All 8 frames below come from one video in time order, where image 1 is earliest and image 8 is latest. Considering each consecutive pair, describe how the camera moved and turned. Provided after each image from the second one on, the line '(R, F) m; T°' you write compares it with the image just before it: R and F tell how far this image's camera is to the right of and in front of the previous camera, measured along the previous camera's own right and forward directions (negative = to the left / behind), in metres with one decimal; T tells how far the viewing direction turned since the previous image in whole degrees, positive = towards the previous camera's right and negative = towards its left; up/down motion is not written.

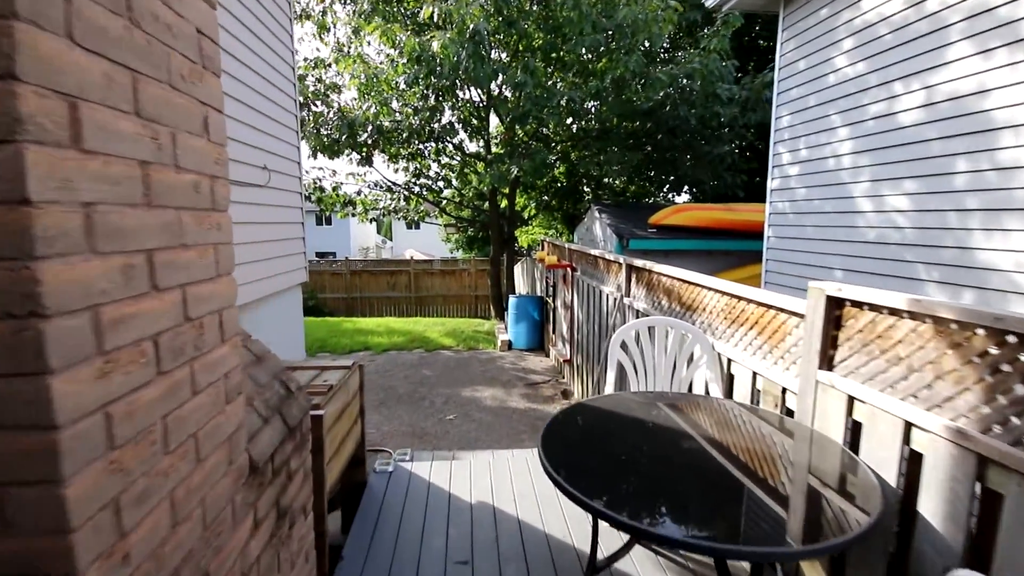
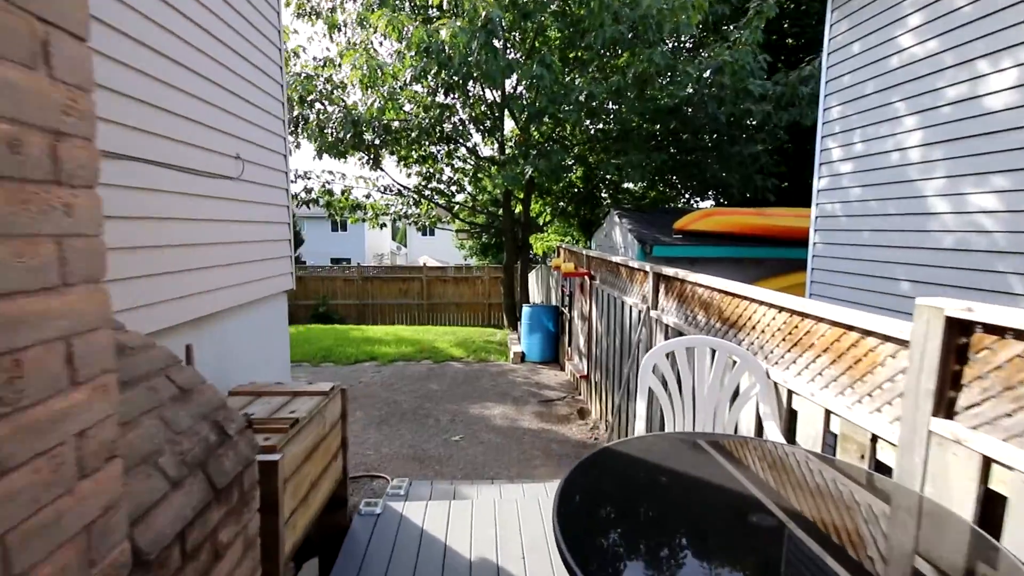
(0.0, +0.5) m; -2°
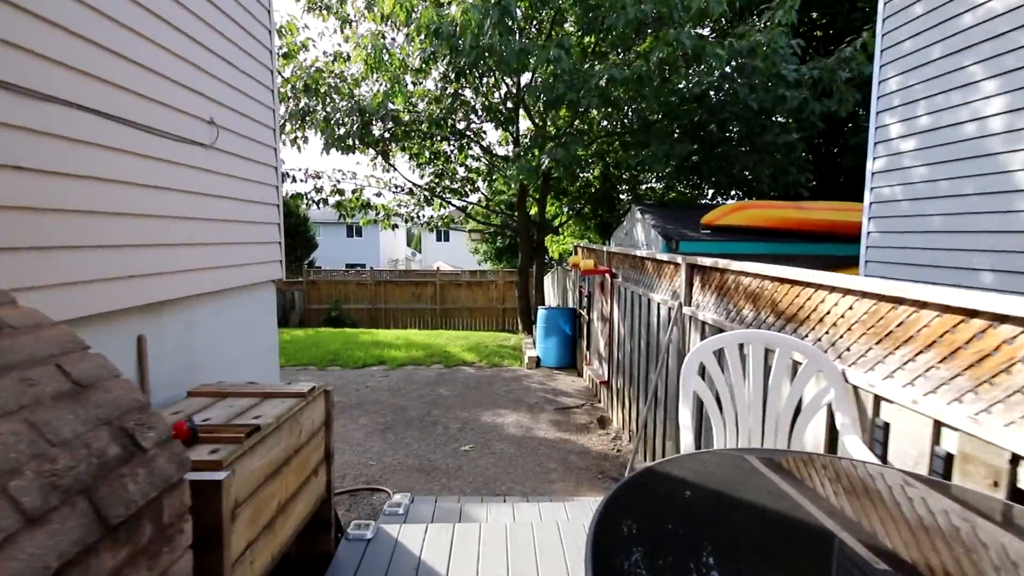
(0.0, +0.4) m; -2°
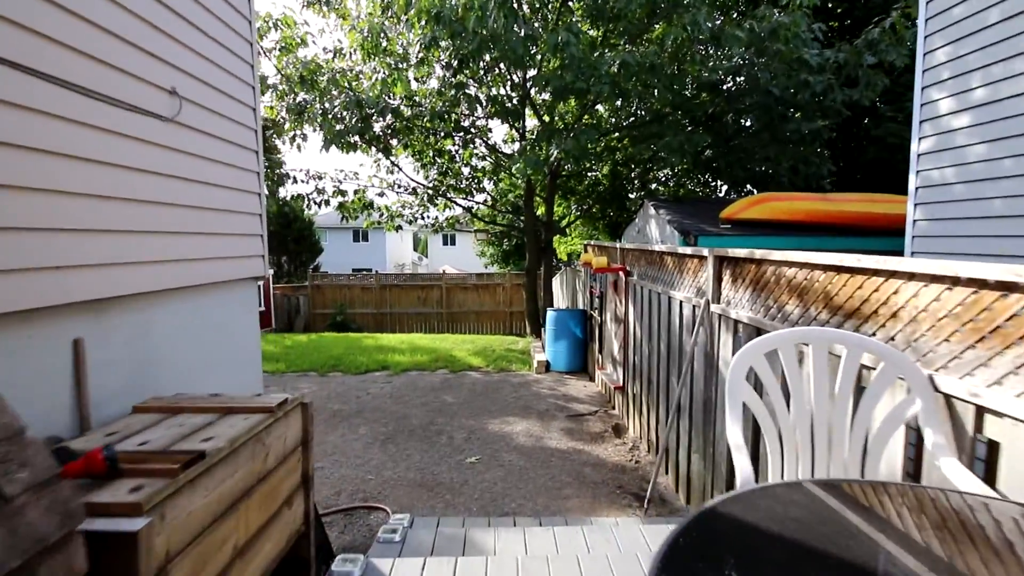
(0.0, +0.3) m; -1°
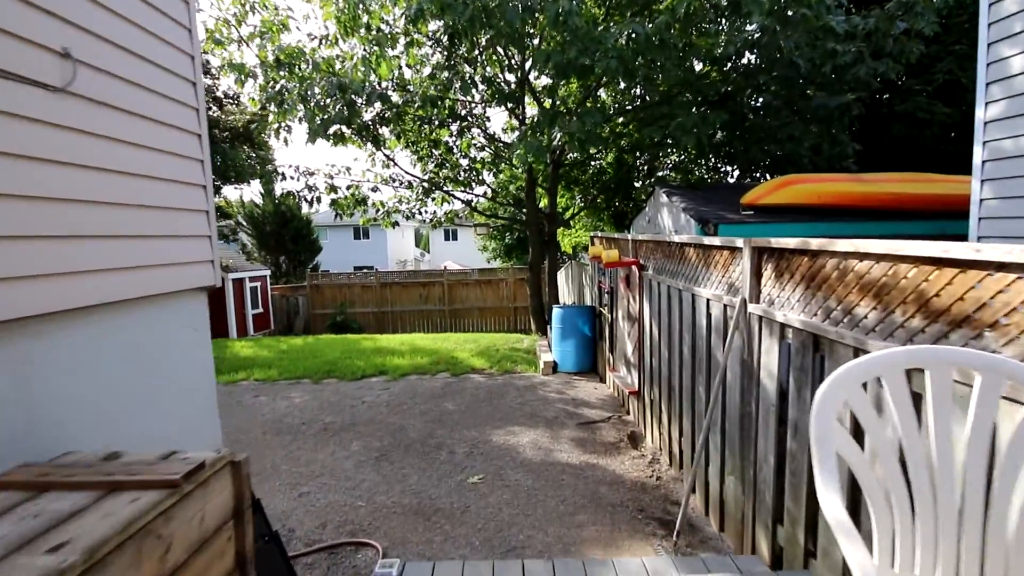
(0.0, +0.5) m; -1°
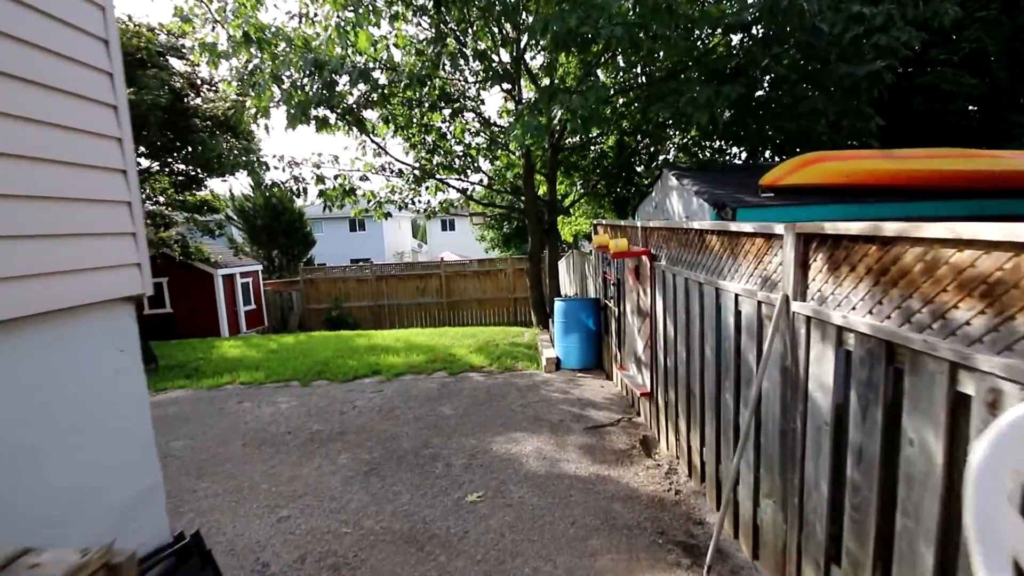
(0.0, +0.4) m; 0°
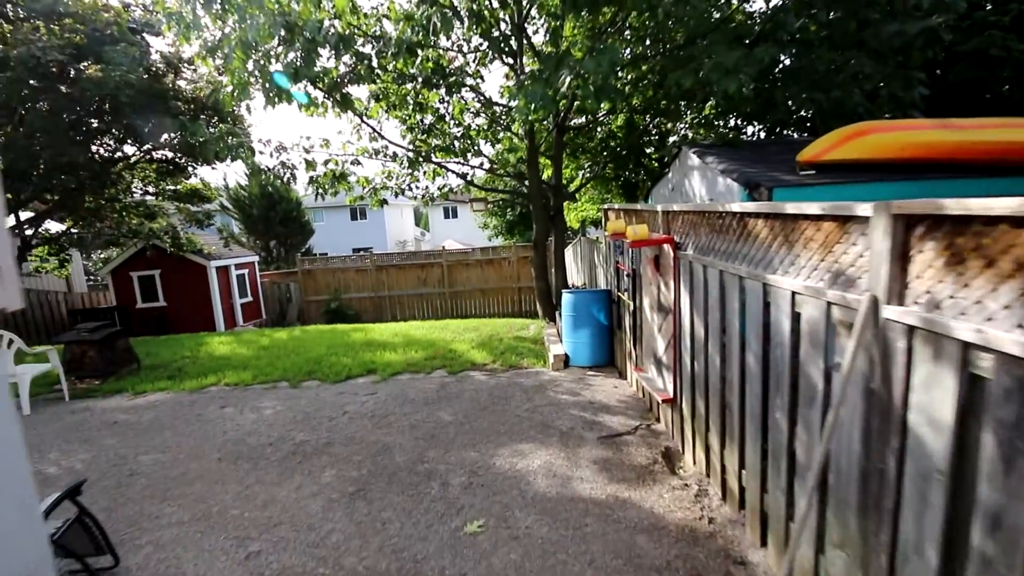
(0.0, +0.5) m; -1°
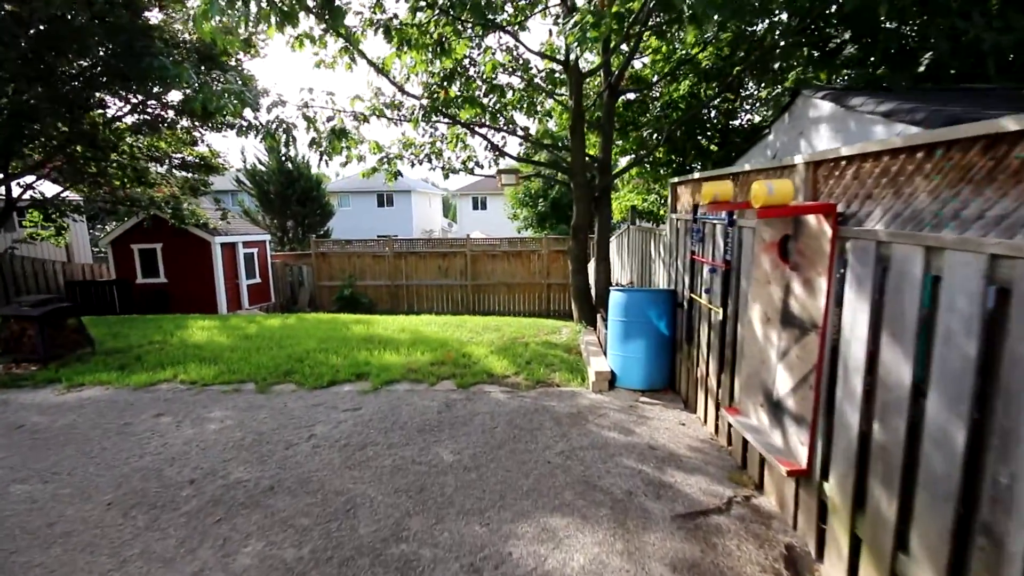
(-0.1, +1.4) m; -3°
